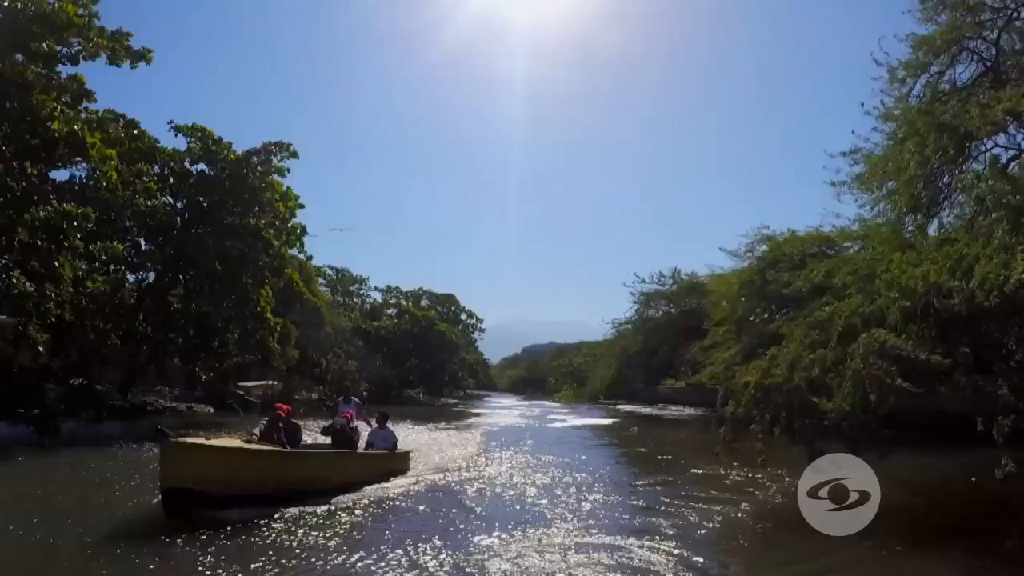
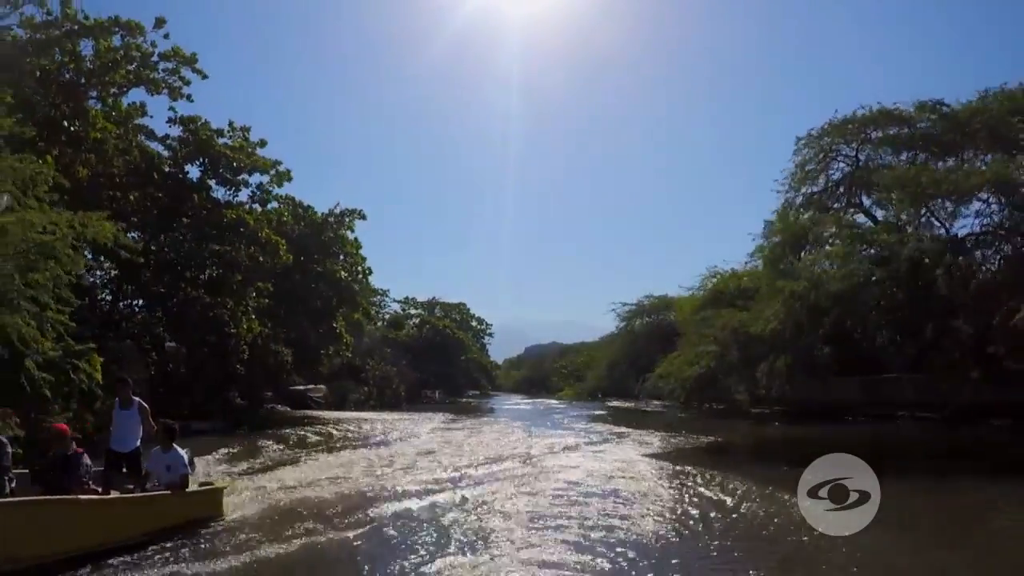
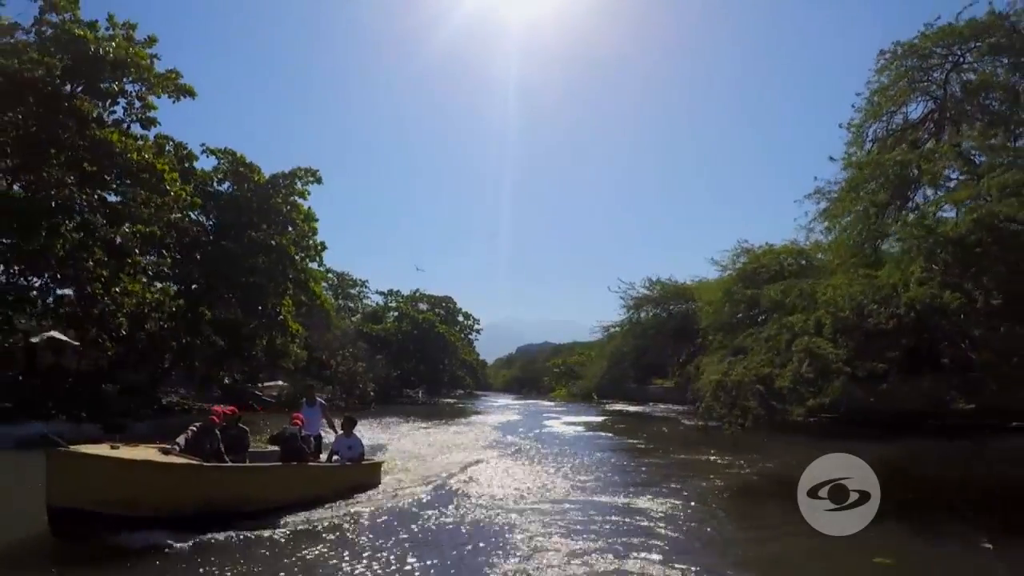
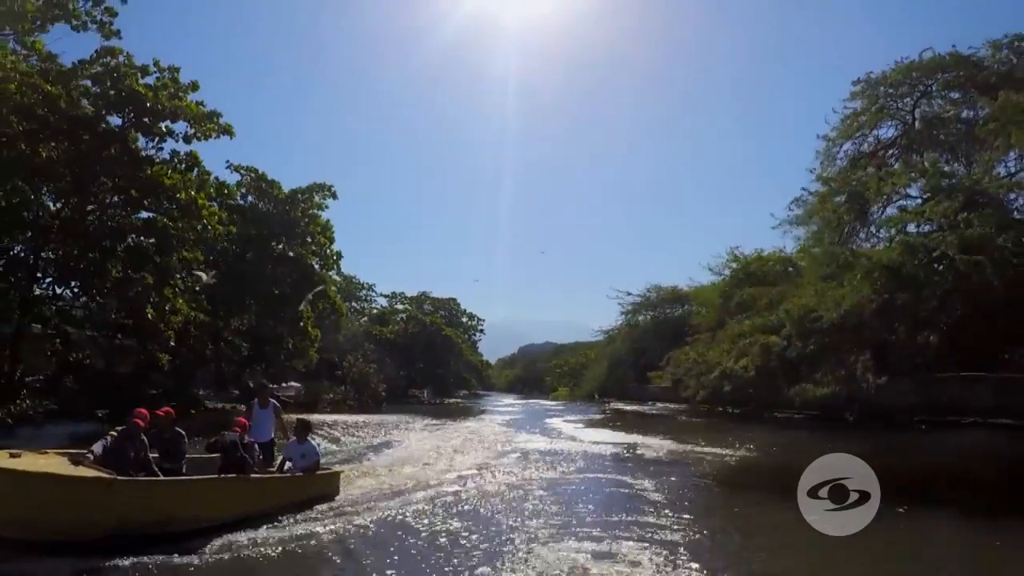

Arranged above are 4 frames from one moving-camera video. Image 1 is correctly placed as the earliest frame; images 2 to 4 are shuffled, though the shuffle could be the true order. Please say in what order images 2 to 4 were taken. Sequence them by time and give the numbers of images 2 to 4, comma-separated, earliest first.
3, 4, 2
